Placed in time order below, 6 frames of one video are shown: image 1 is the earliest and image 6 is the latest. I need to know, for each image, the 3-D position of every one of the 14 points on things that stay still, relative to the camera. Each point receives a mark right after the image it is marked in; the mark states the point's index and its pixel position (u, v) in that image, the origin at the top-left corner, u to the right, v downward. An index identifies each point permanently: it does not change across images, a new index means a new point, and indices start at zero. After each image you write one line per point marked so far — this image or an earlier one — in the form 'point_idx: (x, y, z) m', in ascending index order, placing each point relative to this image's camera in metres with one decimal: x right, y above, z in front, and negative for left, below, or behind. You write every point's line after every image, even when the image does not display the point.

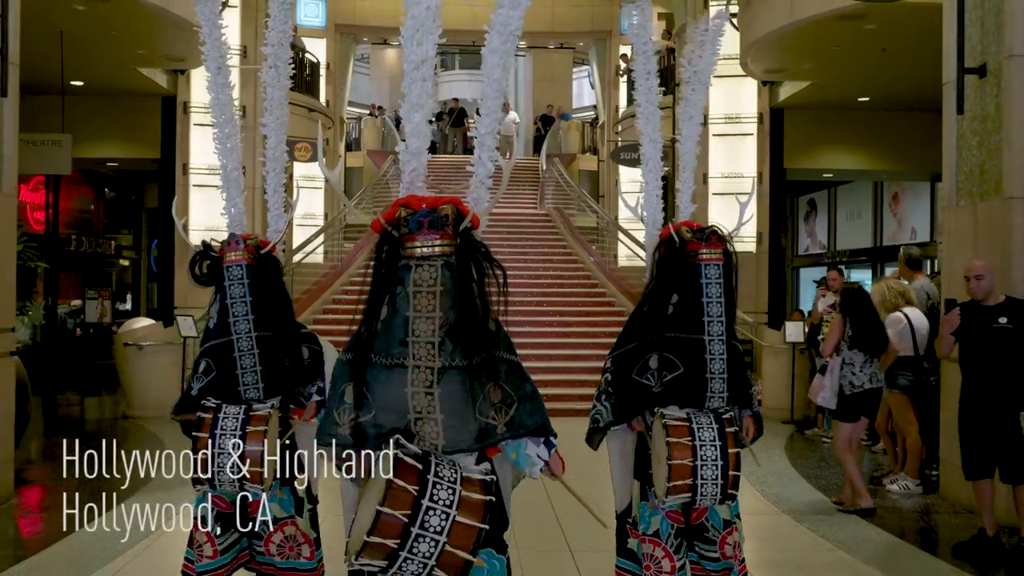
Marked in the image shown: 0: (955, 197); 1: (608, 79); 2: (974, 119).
0: (+2.8, +0.6, +5.5) m
1: (+2.2, +4.8, +19.5) m
2: (+2.9, +1.1, +5.3) m
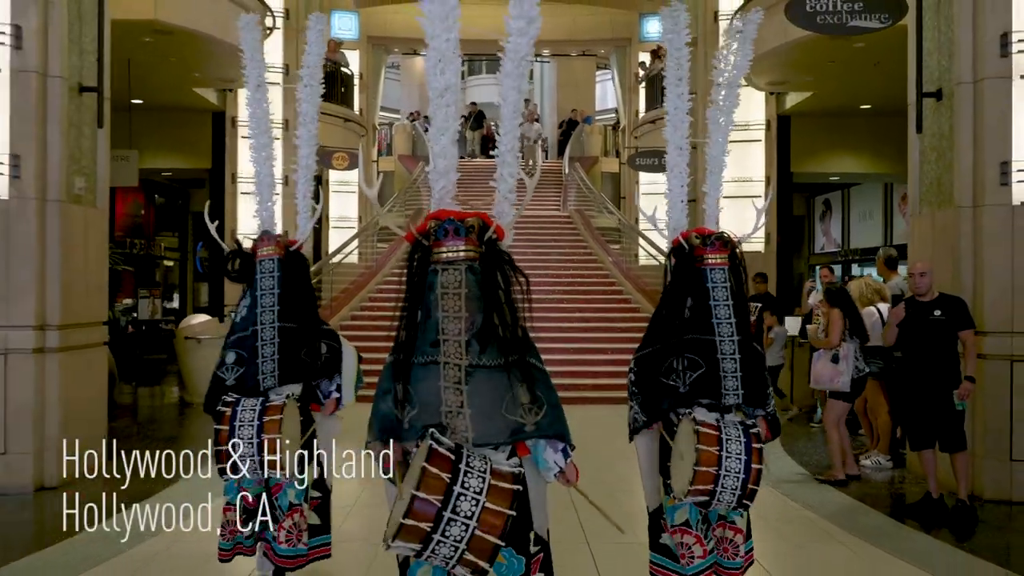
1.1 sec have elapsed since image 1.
0: (+3.0, +0.6, +6.3) m
1: (+2.8, +4.8, +20.3) m
2: (+3.0, +1.1, +6.1) m
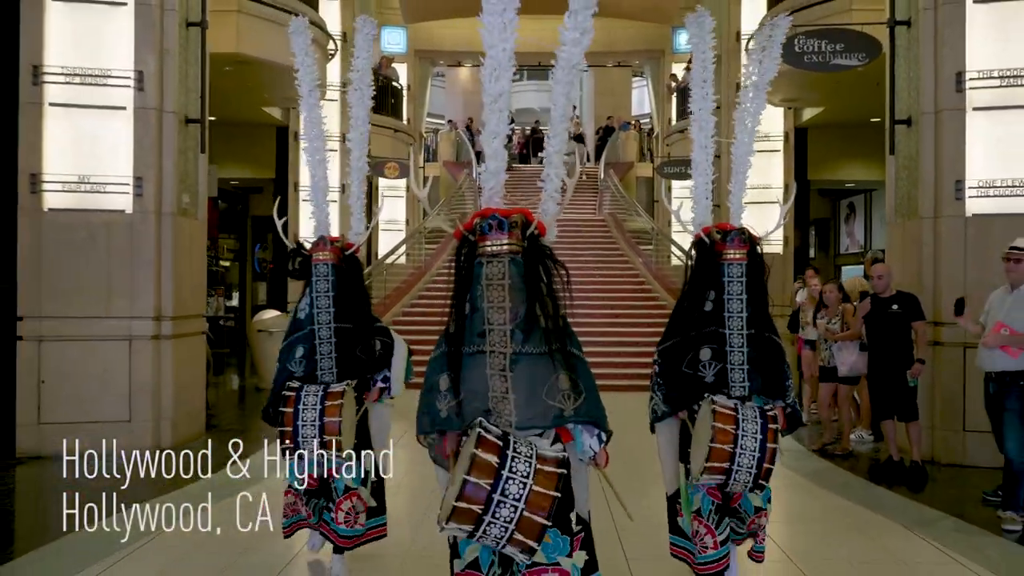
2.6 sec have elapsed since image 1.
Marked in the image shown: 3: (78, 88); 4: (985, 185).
0: (+3.2, +0.6, +7.3) m
1: (+3.7, +4.8, +21.3) m
2: (+3.2, +1.1, +7.1) m
3: (-3.5, +1.6, +7.0) m
4: (+3.6, +0.8, +6.6) m
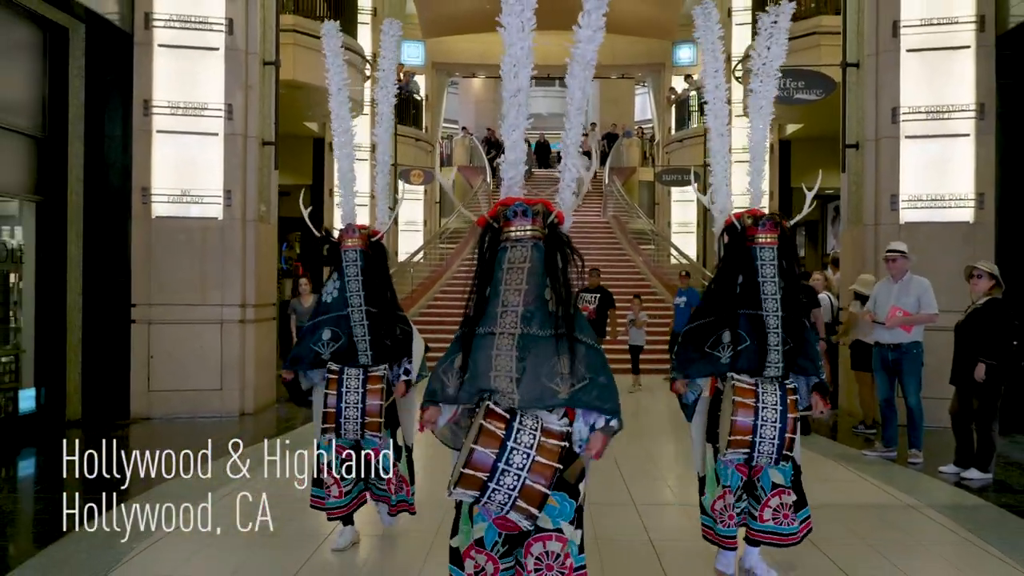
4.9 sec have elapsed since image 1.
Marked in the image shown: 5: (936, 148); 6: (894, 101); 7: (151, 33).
0: (+3.4, +0.7, +8.8) m
1: (+4.0, +4.9, +22.8) m
2: (+3.4, +1.1, +8.7) m
3: (-3.3, +1.7, +8.6) m
4: (+3.8, +0.8, +8.2) m
5: (+4.0, +1.3, +8.2) m
6: (+3.7, +1.8, +8.3) m
7: (-3.6, +2.5, +8.5) m
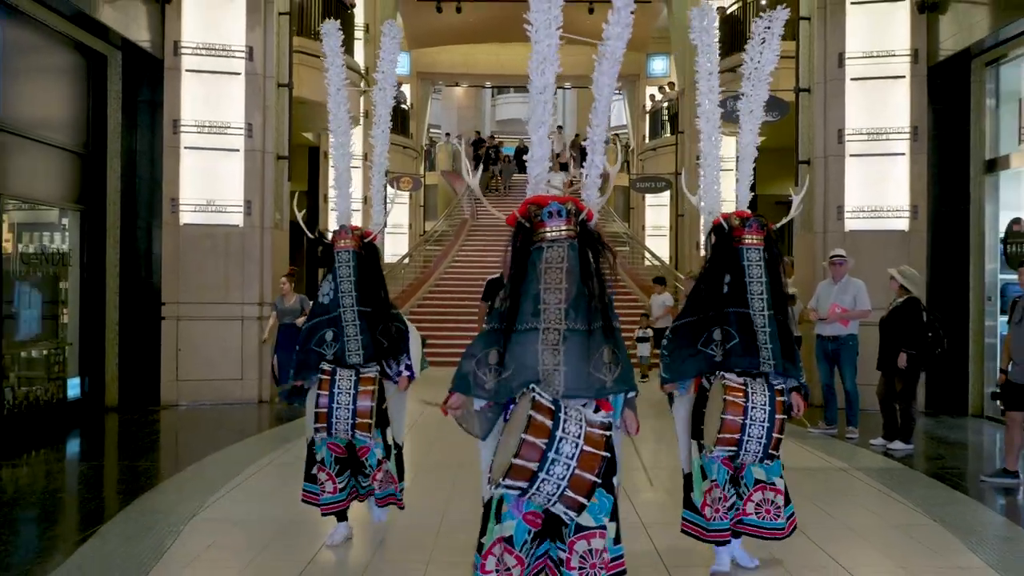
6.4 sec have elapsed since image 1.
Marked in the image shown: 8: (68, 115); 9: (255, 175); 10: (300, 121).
0: (+3.3, +0.7, +10.0) m
1: (+3.5, +4.9, +24.0) m
2: (+3.3, +1.1, +9.8) m
3: (-3.4, +1.7, +9.5) m
4: (+3.7, +0.8, +9.3) m
5: (+3.9, +1.3, +9.3) m
6: (+3.6, +1.8, +9.4) m
7: (-3.7, +2.5, +9.4) m
8: (-4.5, +1.7, +8.7) m
9: (-2.9, +1.3, +9.6) m
10: (-3.5, +2.8, +14.1) m
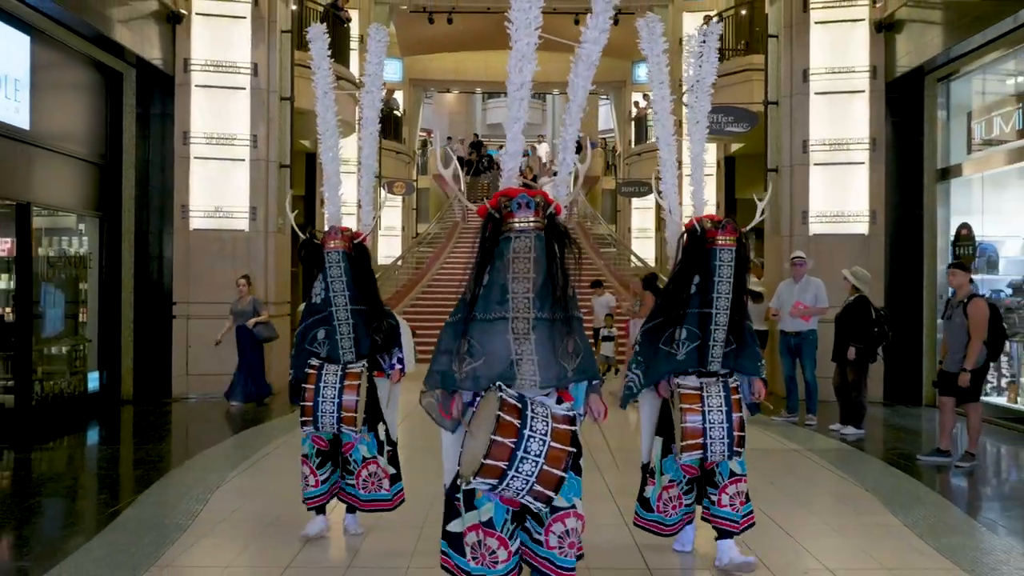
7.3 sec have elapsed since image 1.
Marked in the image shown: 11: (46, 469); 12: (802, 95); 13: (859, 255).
0: (+3.2, +0.7, +10.7) m
1: (+3.2, +4.9, +24.7) m
2: (+3.2, +1.1, +10.5) m
3: (-3.5, +1.7, +10.2) m
4: (+3.6, +0.8, +10.1) m
5: (+3.8, +1.3, +10.1) m
6: (+3.5, +1.8, +10.2) m
7: (-3.8, +2.5, +10.1) m
8: (-4.6, +1.7, +9.3) m
9: (-3.0, +1.3, +10.3) m
10: (-3.7, +2.8, +14.8) m
11: (-3.8, -1.5, +7.0) m
12: (+3.4, +2.3, +10.2) m
13: (+4.0, +0.4, +9.9) m
